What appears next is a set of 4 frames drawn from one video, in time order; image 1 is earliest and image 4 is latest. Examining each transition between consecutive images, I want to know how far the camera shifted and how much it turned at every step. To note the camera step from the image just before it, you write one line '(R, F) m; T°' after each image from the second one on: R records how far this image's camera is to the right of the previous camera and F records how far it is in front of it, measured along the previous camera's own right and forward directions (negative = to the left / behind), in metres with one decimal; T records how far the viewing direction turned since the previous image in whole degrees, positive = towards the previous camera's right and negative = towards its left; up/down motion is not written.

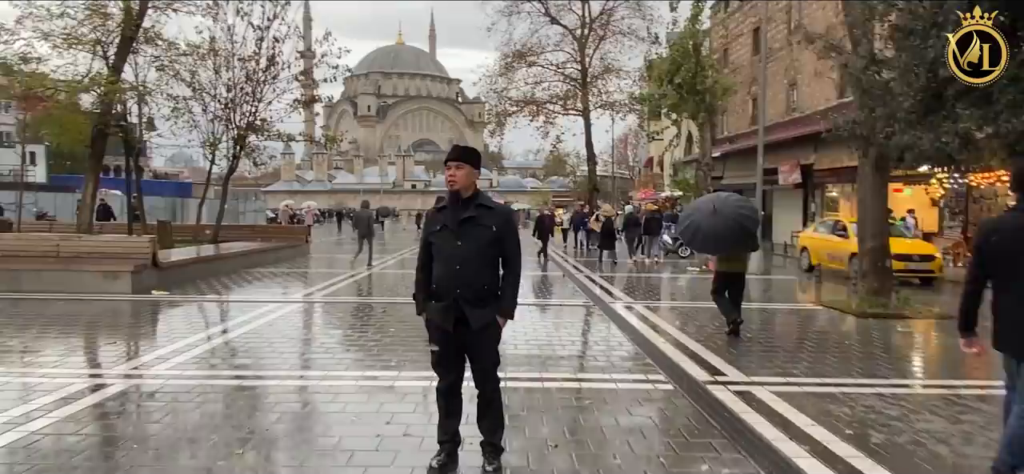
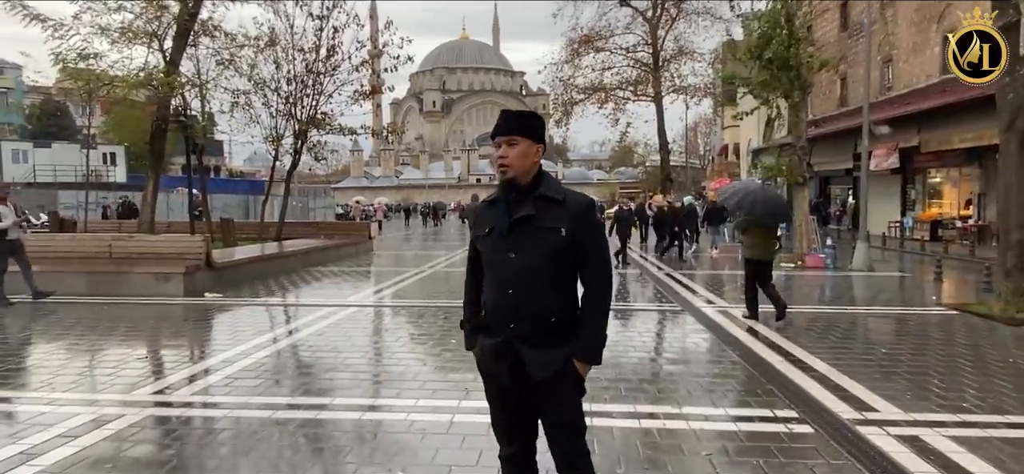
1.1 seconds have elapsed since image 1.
(-0.2, +1.3) m; -6°
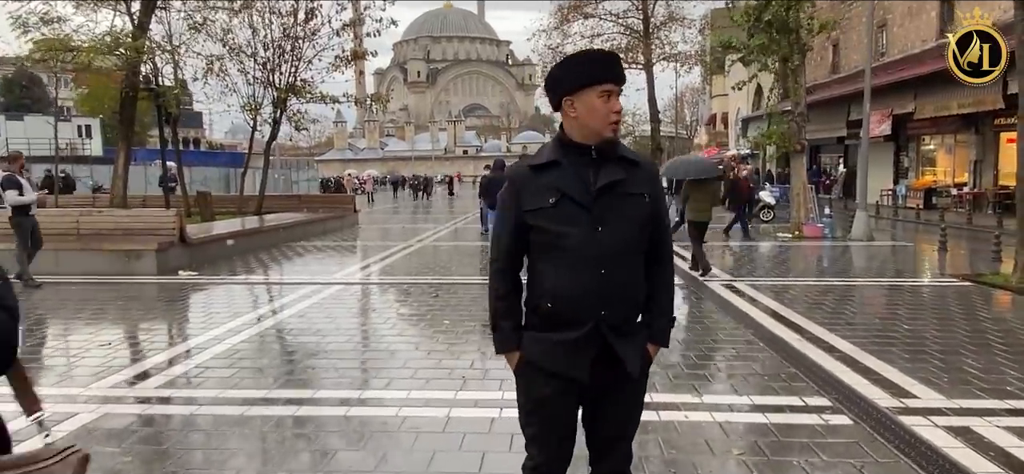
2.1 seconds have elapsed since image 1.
(-0.1, +0.6) m; +1°
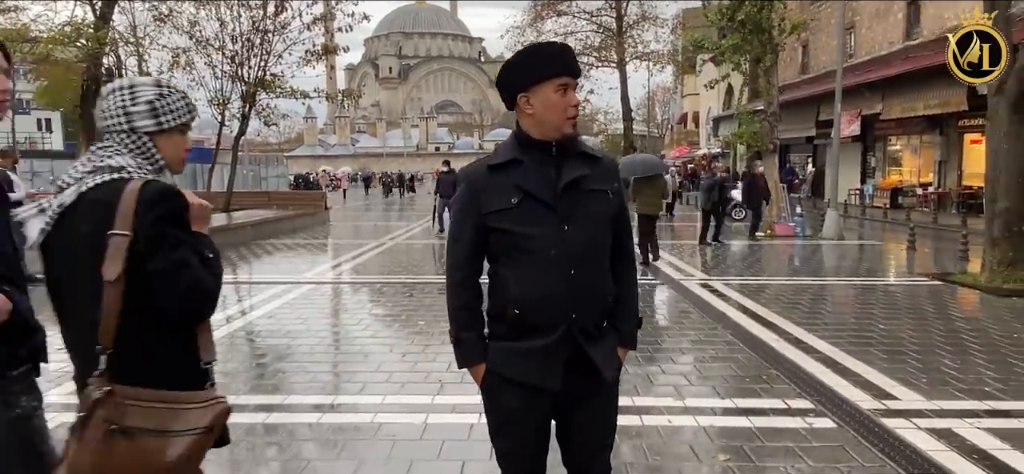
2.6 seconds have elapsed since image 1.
(-0.1, +0.1) m; +2°
